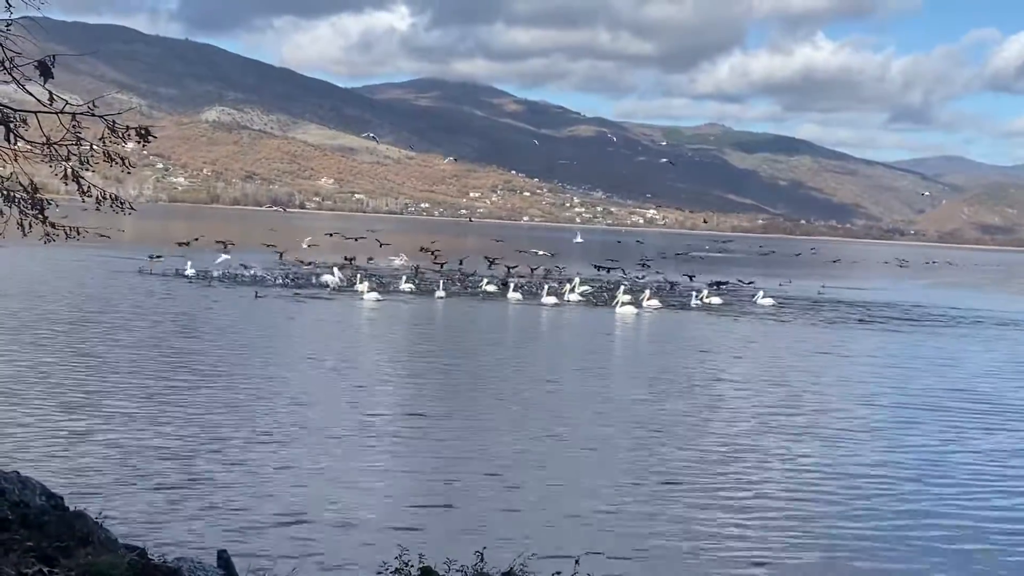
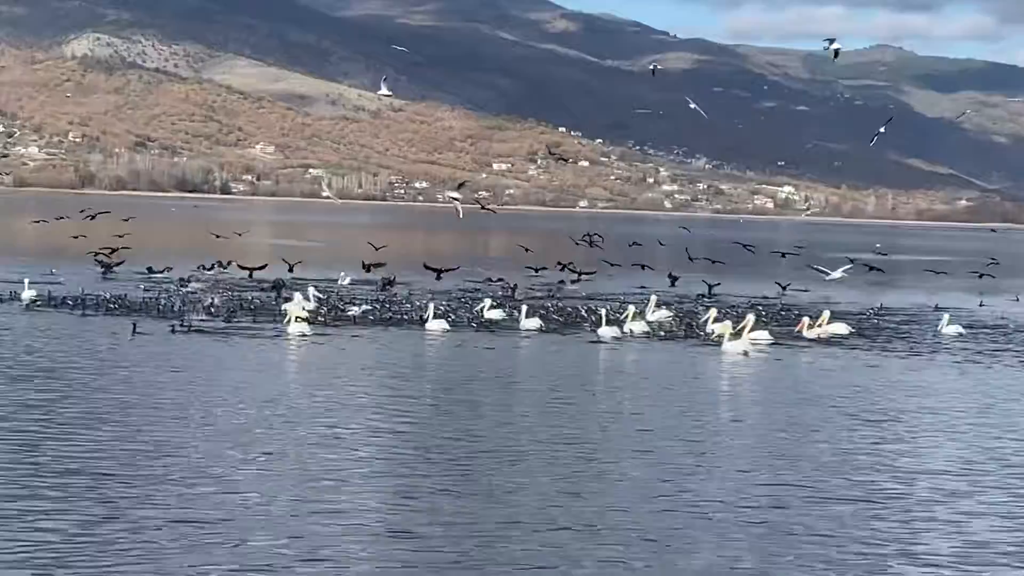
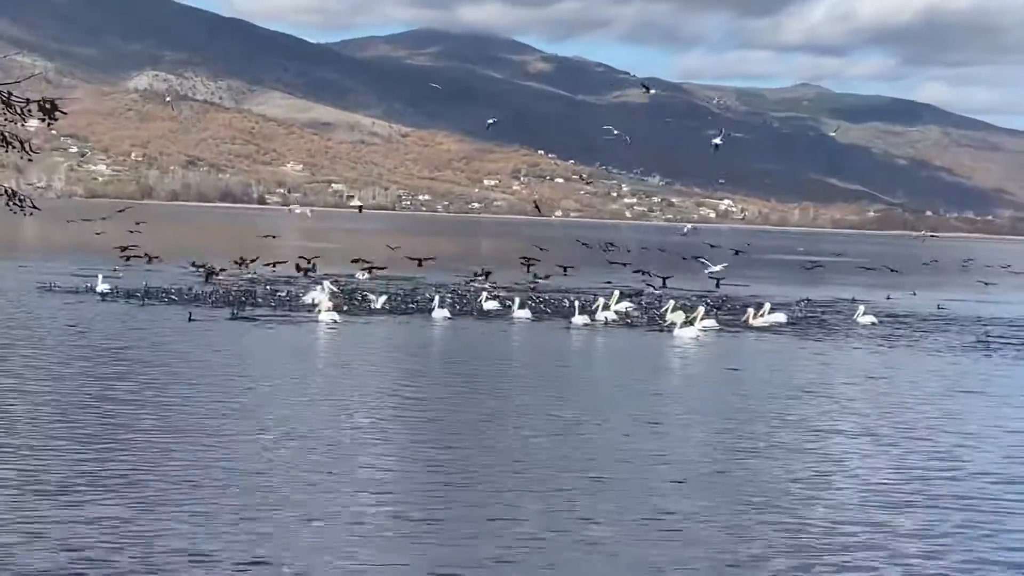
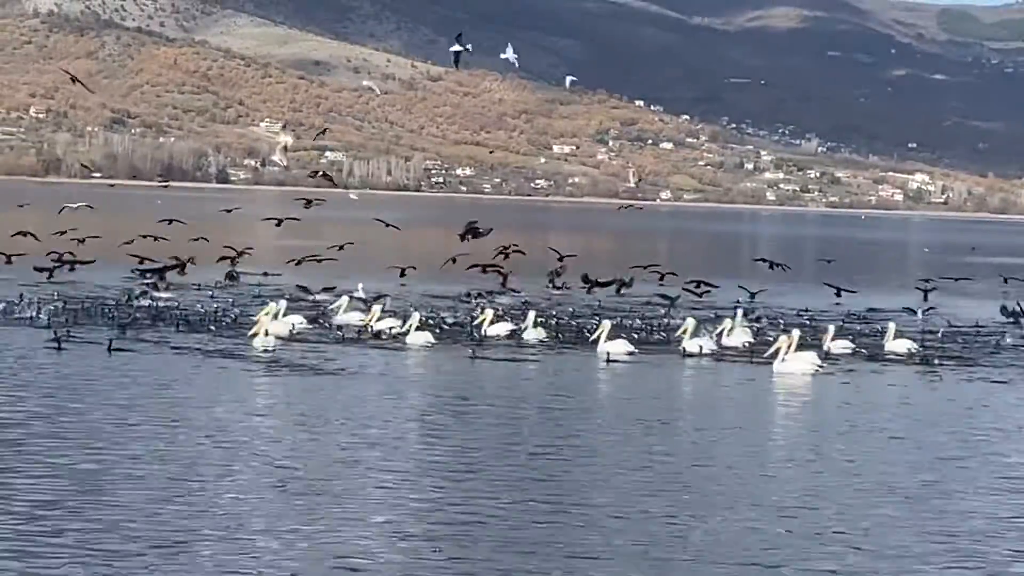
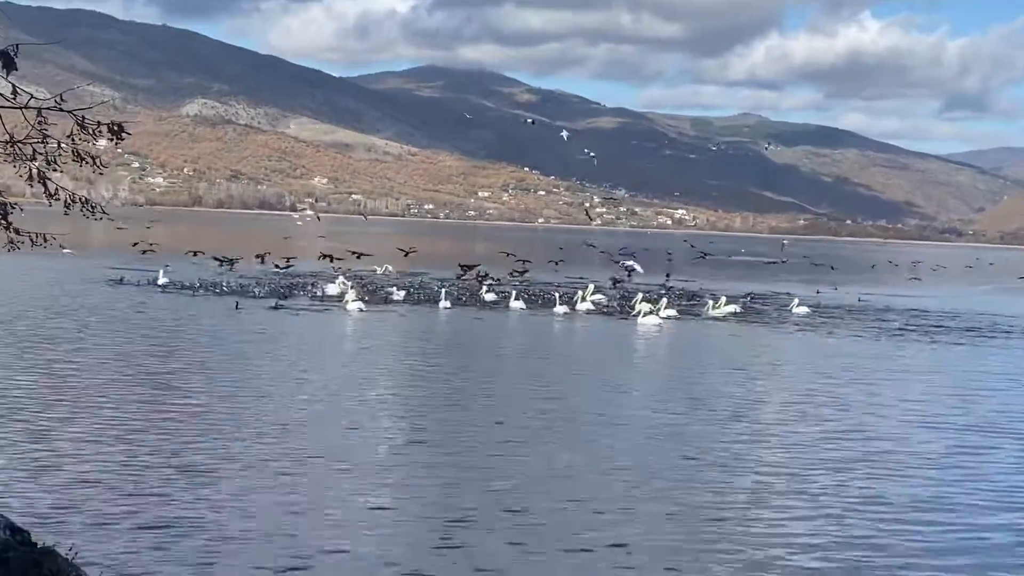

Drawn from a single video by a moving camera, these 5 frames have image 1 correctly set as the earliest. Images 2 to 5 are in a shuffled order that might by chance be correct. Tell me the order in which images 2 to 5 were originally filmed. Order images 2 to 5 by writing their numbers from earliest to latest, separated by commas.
5, 3, 2, 4
